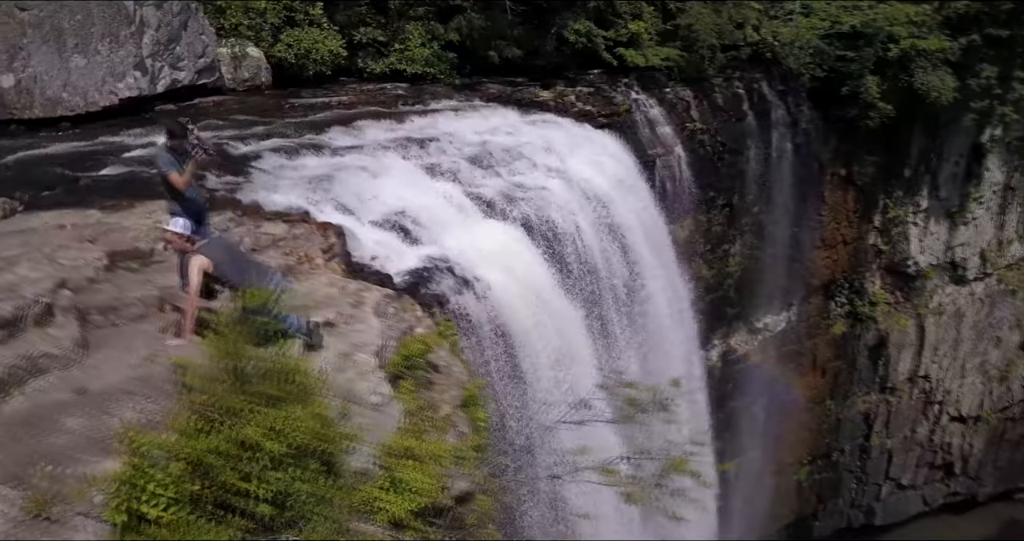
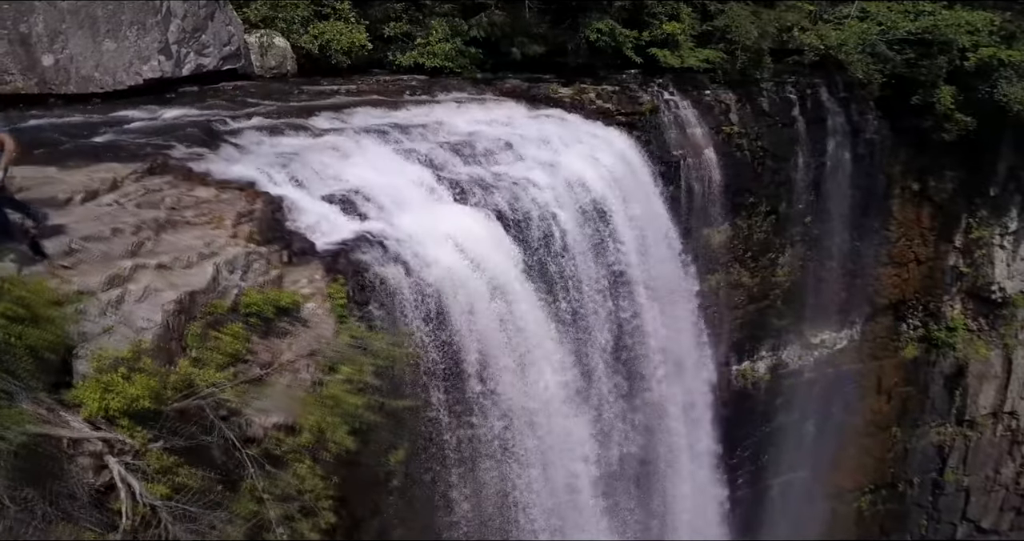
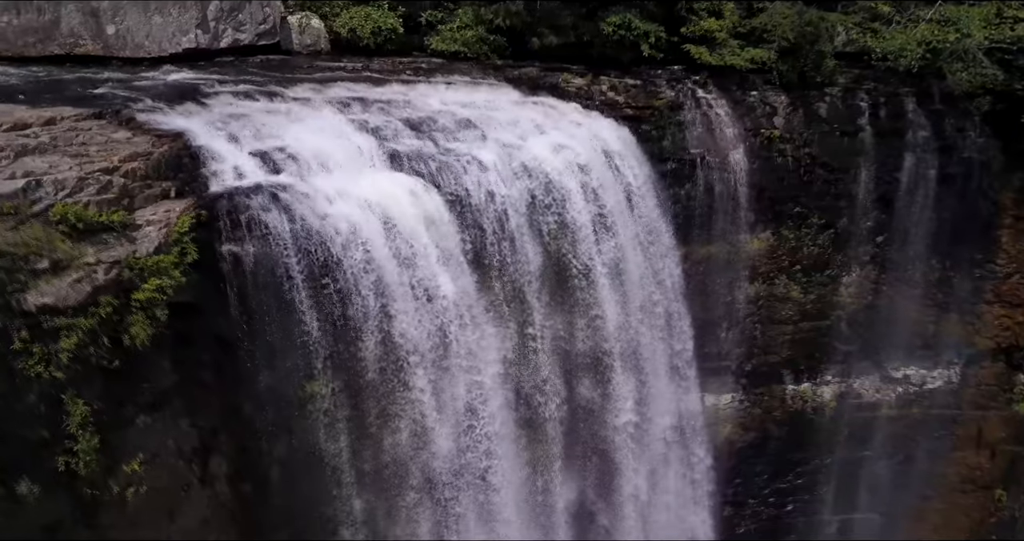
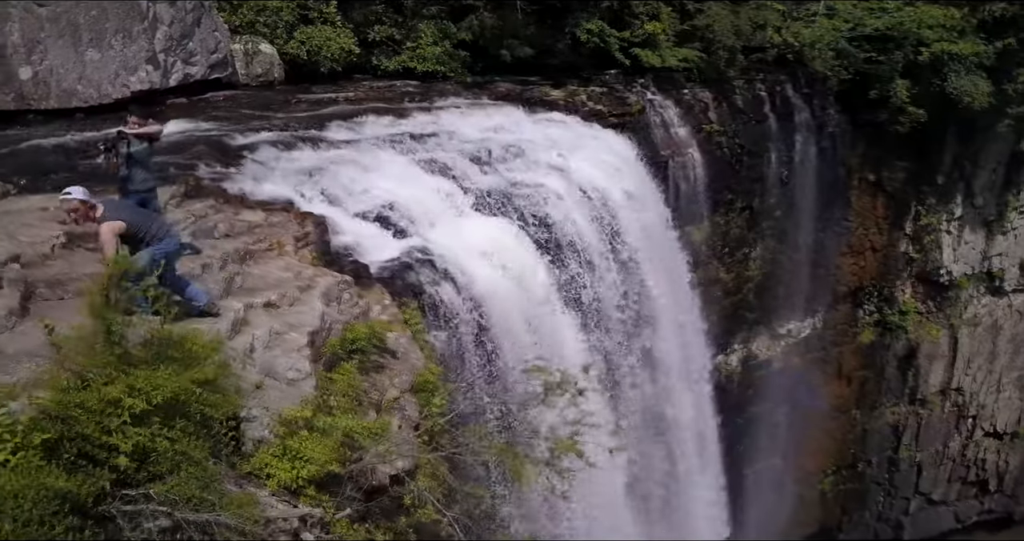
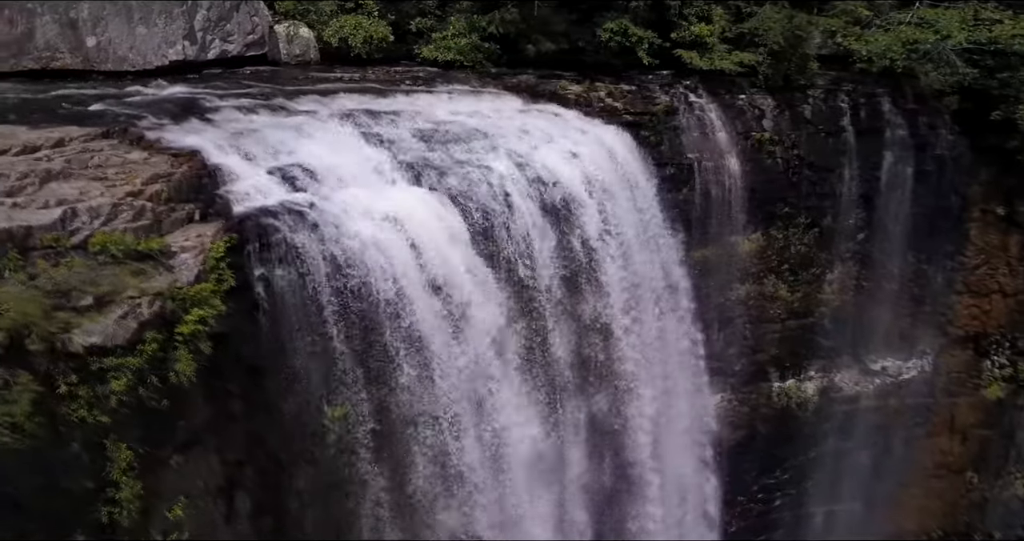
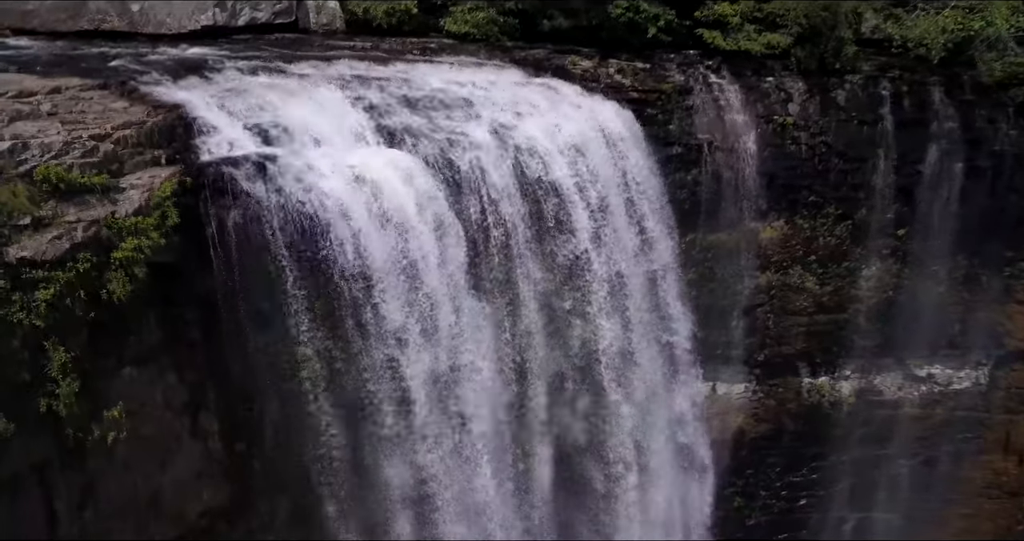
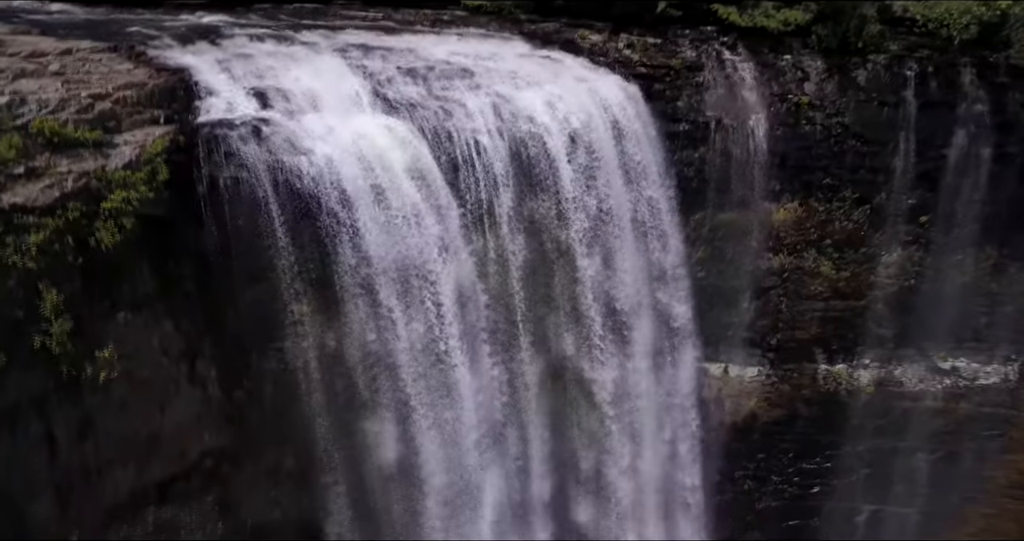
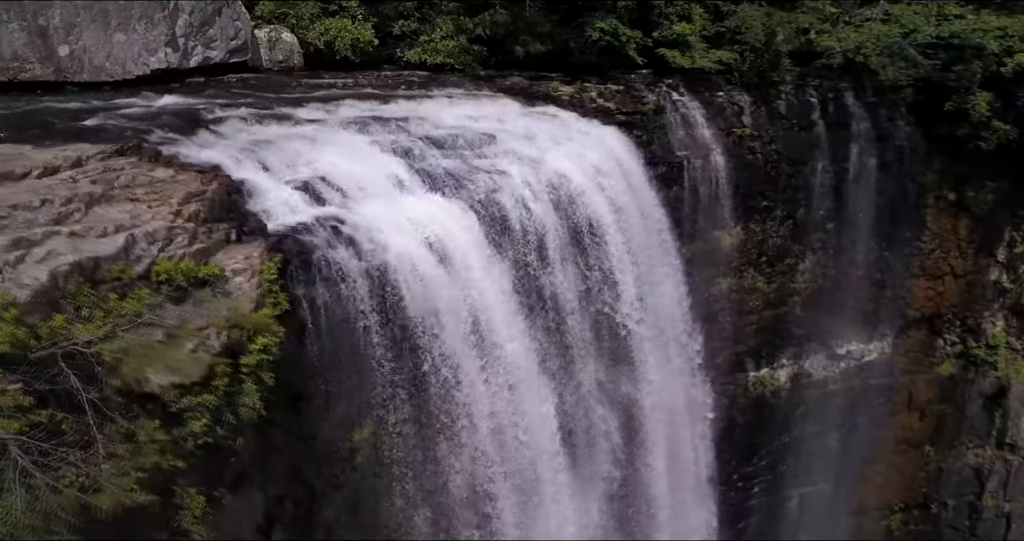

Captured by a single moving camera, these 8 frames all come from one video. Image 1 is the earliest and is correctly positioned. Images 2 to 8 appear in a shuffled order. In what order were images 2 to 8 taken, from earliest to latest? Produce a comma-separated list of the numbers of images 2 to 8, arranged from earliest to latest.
4, 2, 8, 5, 3, 6, 7
